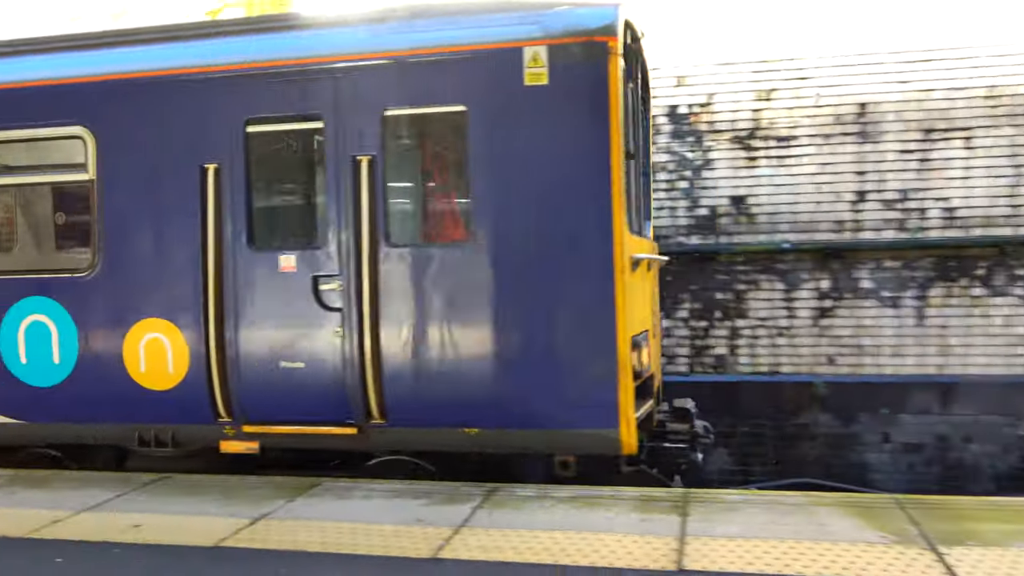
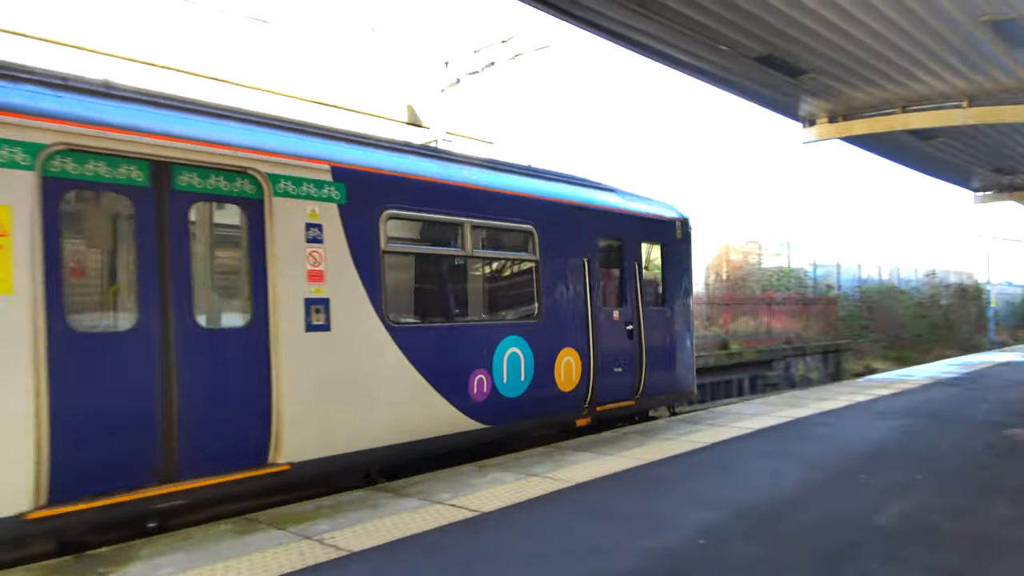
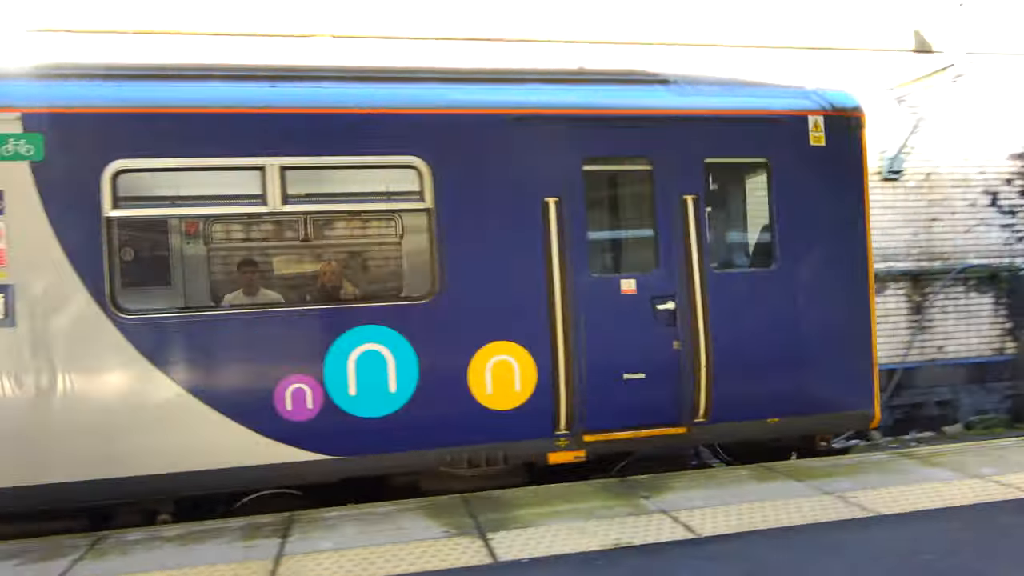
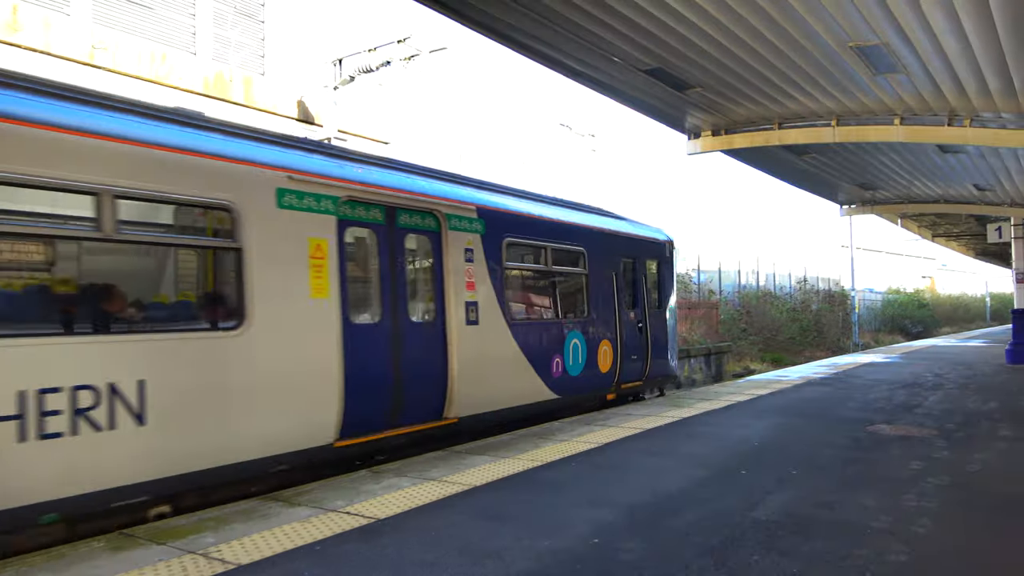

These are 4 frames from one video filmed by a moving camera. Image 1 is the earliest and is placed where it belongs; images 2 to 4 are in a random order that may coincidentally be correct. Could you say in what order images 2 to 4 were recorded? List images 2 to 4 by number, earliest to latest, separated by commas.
3, 2, 4
